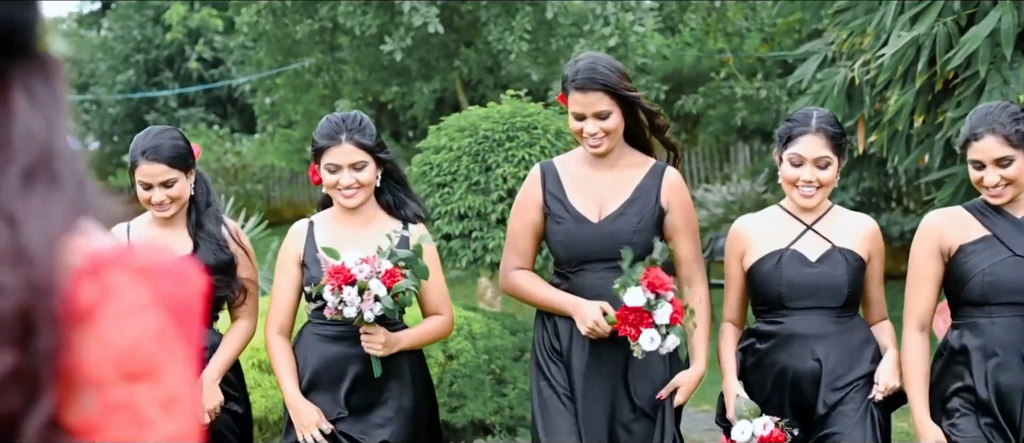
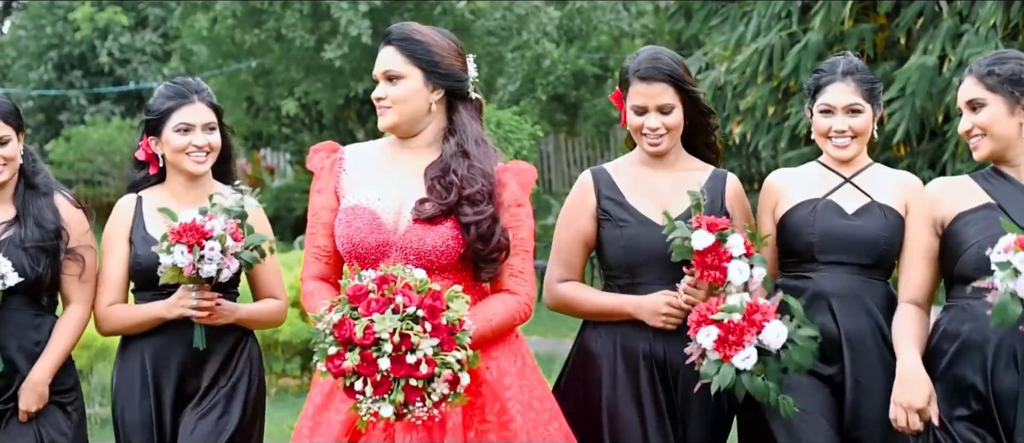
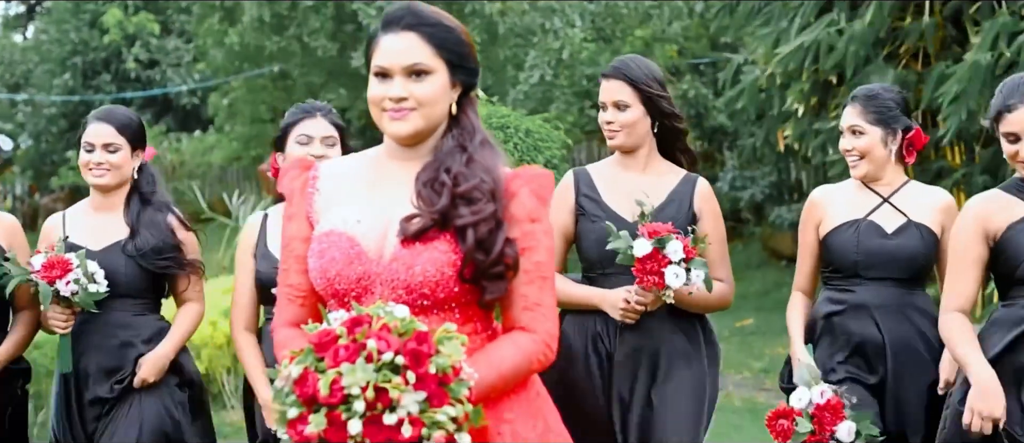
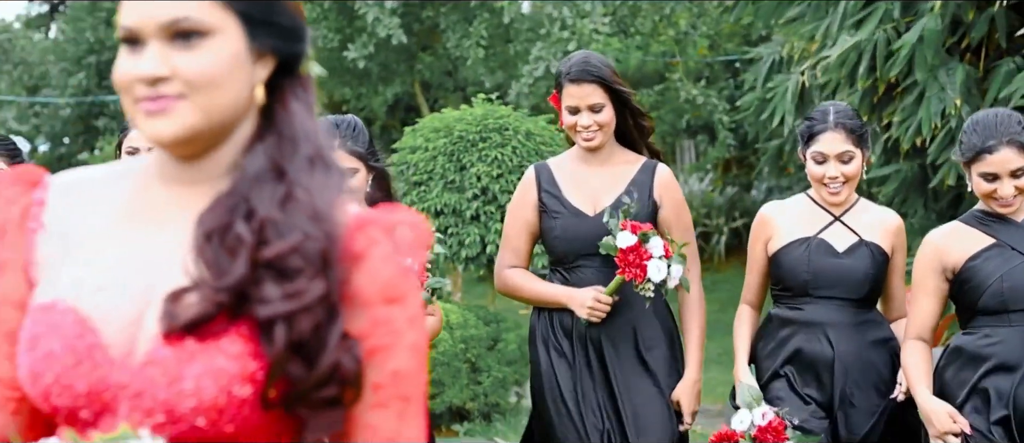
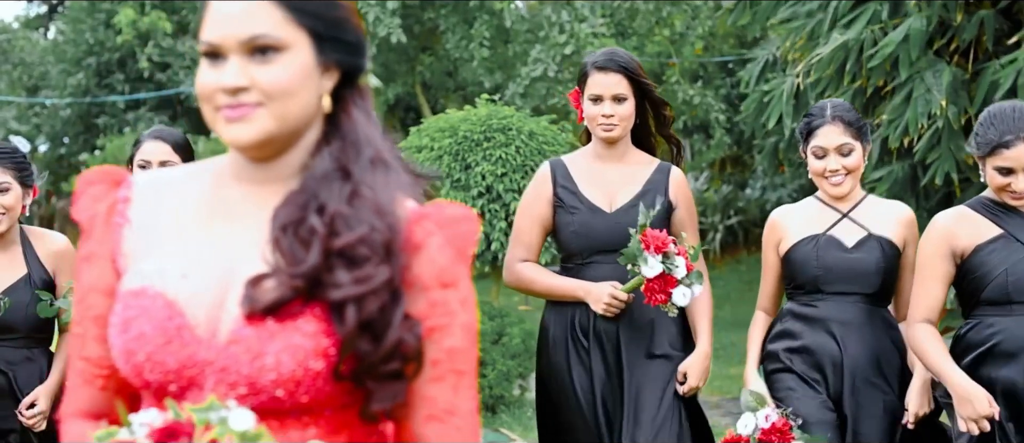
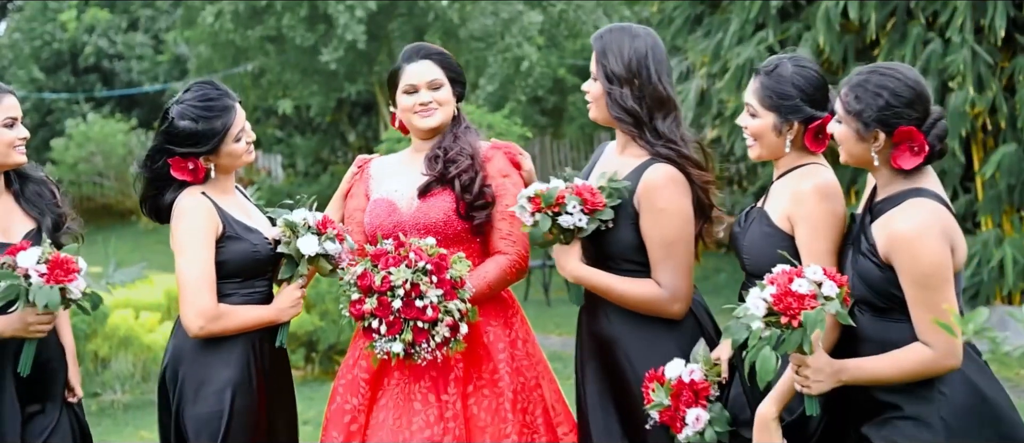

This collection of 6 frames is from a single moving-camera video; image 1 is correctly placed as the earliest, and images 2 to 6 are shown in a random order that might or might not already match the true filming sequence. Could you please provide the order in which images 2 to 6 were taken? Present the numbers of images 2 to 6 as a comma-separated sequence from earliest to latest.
4, 5, 3, 2, 6
